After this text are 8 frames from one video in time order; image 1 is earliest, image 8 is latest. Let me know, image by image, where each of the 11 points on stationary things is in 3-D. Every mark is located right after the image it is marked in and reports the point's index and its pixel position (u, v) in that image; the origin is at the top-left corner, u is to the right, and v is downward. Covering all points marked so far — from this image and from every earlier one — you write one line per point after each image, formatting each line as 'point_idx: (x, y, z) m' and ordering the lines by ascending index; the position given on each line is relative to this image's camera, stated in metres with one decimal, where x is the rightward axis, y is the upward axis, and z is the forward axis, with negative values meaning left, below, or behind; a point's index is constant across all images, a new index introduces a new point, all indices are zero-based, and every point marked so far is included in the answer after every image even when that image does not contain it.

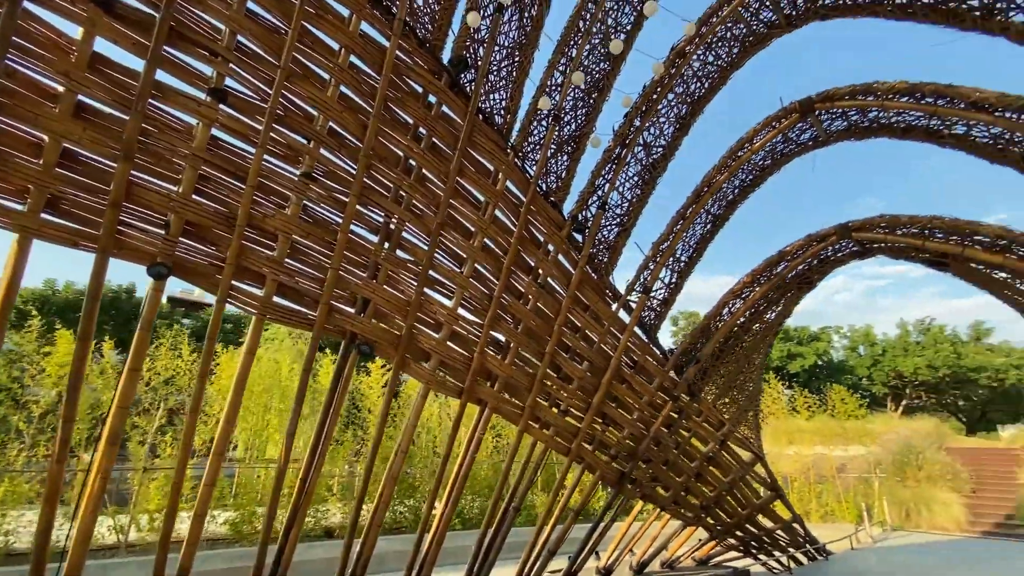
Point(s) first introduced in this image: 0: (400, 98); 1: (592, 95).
0: (-0.9, +1.5, +3.8) m
1: (+0.8, +1.8, +4.4) m
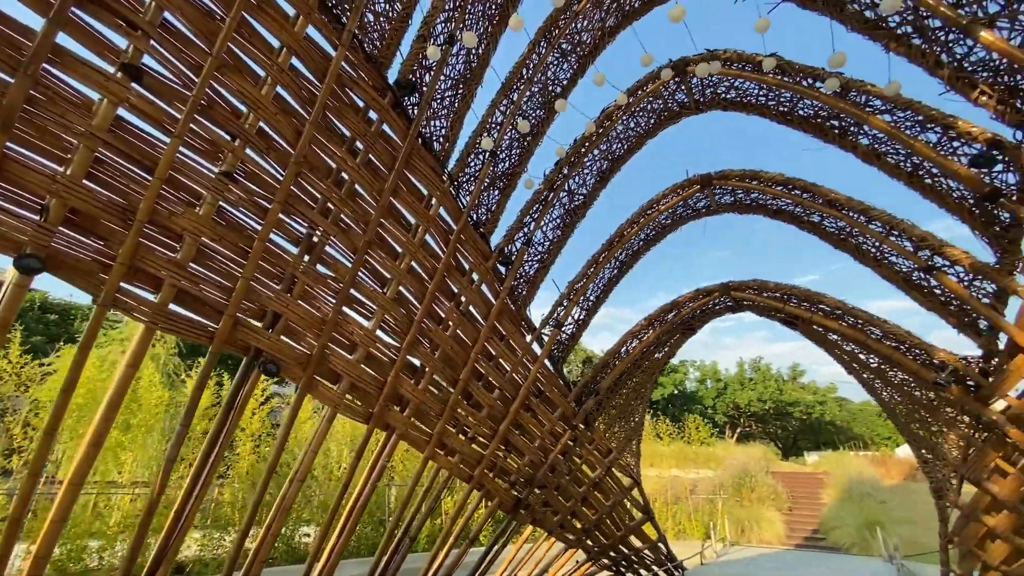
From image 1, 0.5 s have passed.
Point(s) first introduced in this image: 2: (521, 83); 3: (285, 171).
0: (-1.3, +1.4, +3.7) m
1: (+0.2, +1.4, +4.6) m
2: (+0.1, +1.9, +4.5) m
3: (-1.7, +0.8, +3.4) m
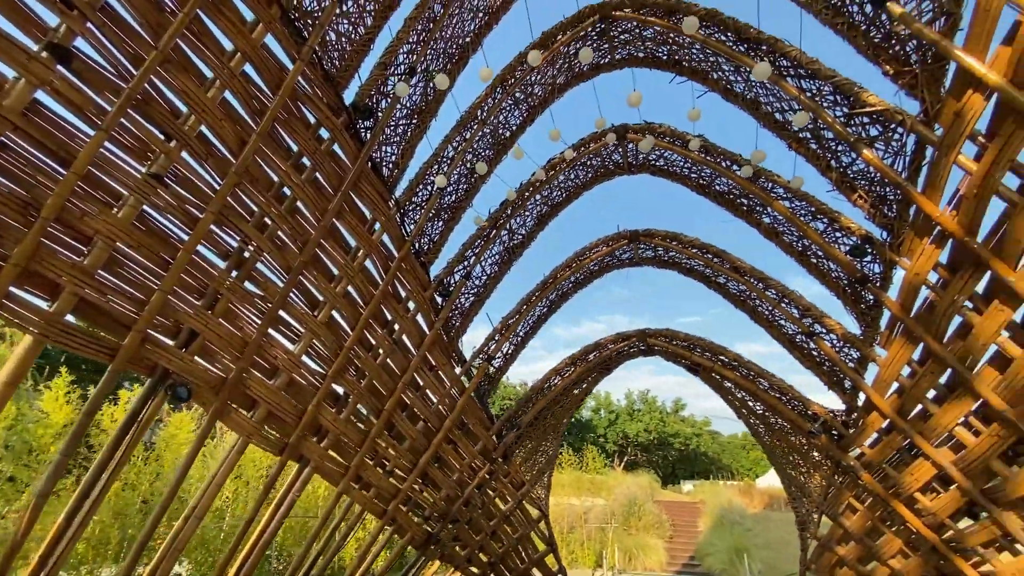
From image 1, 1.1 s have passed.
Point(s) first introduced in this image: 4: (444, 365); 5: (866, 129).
0: (-1.6, +1.2, +3.5) m
1: (-0.4, +1.1, +4.8) m
2: (-0.3, +1.6, +4.6) m
3: (-2.0, +0.7, +3.2) m
4: (-0.7, -0.8, +4.8) m
5: (+2.5, +1.1, +3.4) m
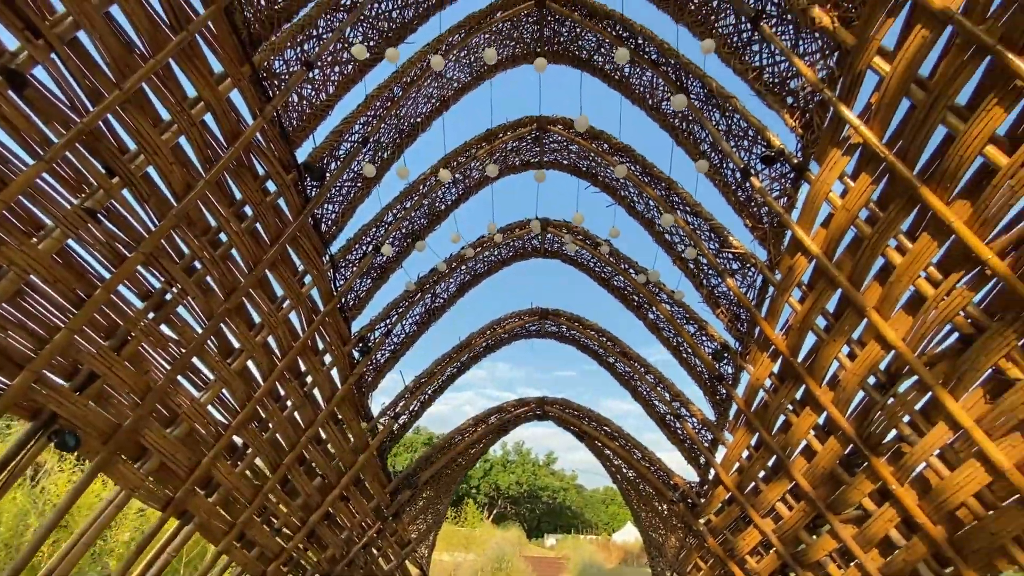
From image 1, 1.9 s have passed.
0: (-2.0, +0.8, +3.6) m
1: (-1.1, +0.5, +5.0) m
2: (-1.0, +1.0, +4.9) m
3: (-2.3, +0.4, +3.1) m
4: (-1.6, -1.3, +4.8) m
5: (+2.0, +0.2, +4.4) m
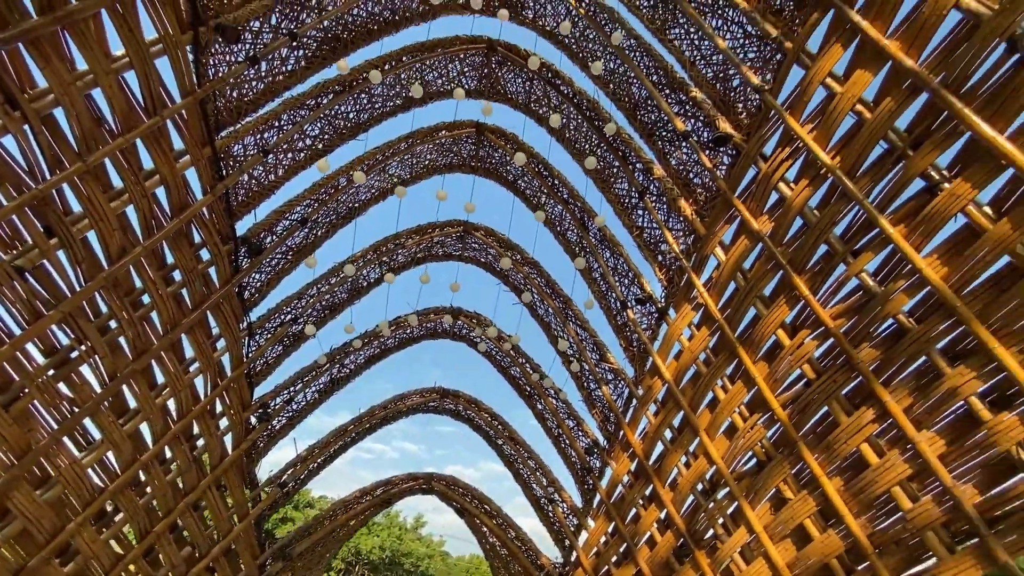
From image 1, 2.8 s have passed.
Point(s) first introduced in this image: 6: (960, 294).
0: (-2.6, +0.4, +3.7) m
1: (-2.1, -0.3, +5.3) m
2: (-1.9, +0.2, +5.3) m
3: (-2.8, 0.0, +3.2) m
4: (-2.8, -2.0, +4.8) m
5: (+1.0, -0.9, +5.2) m
6: (+2.6, 0.0, +2.7) m
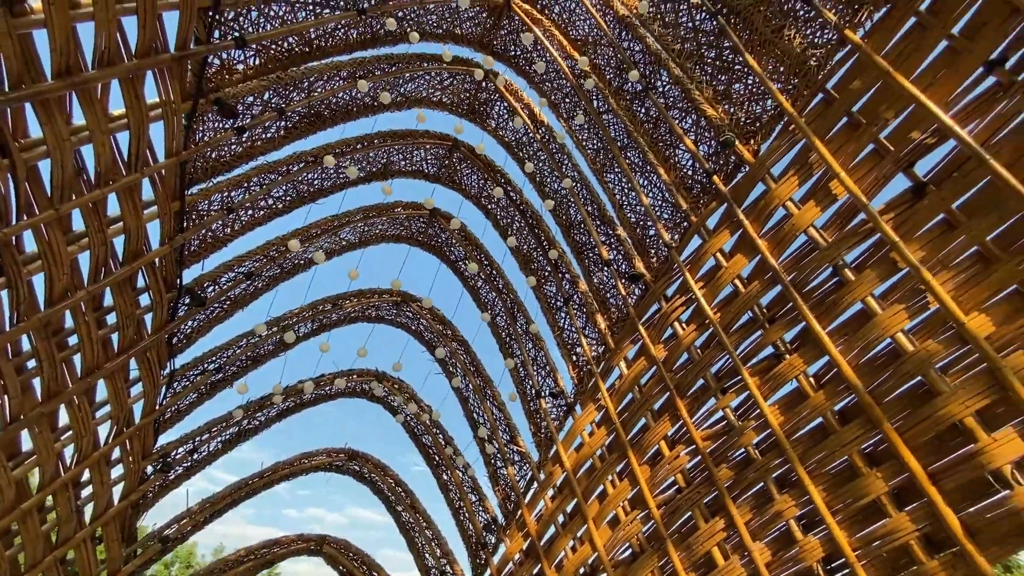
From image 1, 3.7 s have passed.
0: (-3.0, 0.0, +3.7) m
1: (-2.9, -0.8, +5.3) m
2: (-2.7, -0.4, +5.3) m
3: (-3.2, -0.2, +3.1) m
4: (-3.7, -2.3, +4.4) m
5: (0.0, -2.0, +5.7) m
6: (+2.1, -1.2, +3.7) m
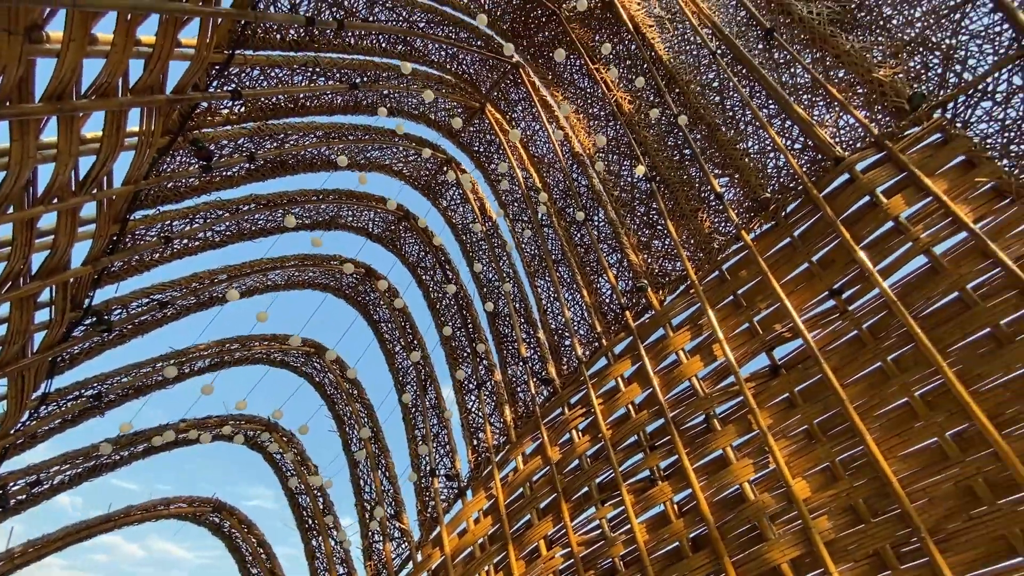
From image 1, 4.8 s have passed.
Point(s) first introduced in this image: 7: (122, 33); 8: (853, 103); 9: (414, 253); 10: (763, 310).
0: (-3.5, -0.1, +3.4) m
1: (-3.9, -1.1, +4.9) m
2: (-3.6, -0.7, +5.0) m
3: (-3.6, -0.2, +2.8) m
4: (-4.8, -2.3, +3.7) m
5: (-1.4, -2.9, +5.7) m
6: (+1.2, -2.4, +4.2) m
7: (-2.3, +1.5, +2.8) m
8: (+3.1, +1.7, +4.3) m
9: (-1.4, +0.5, +6.7) m
10: (+2.3, -0.2, +4.3) m
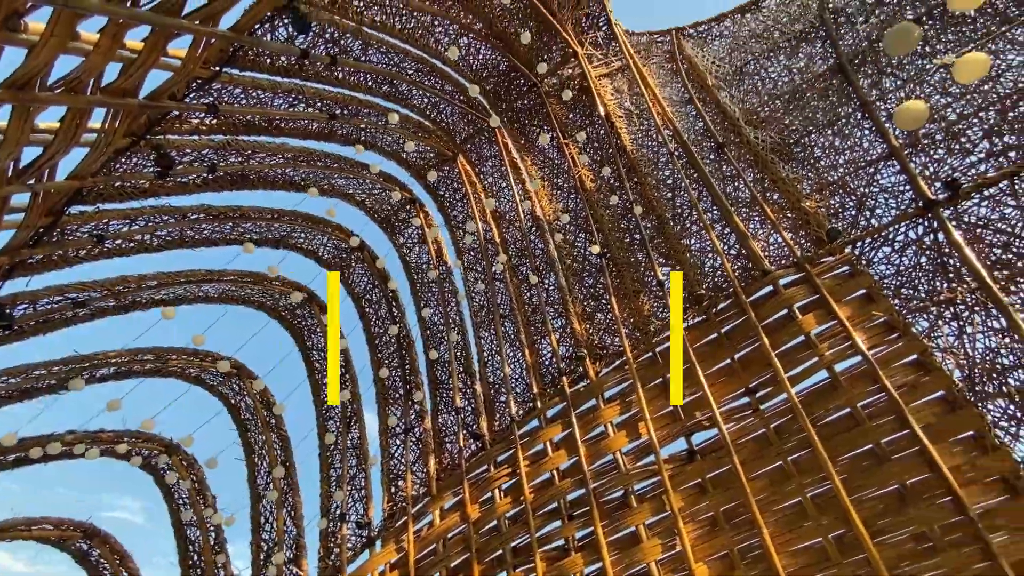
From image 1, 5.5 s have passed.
0: (-3.8, 0.0, +3.0) m
1: (-4.5, -1.0, +4.3) m
2: (-4.2, -0.7, +4.6) m
3: (-3.8, -0.1, +2.4) m
4: (-5.4, -2.0, +3.0) m
5: (-2.5, -3.2, +5.3) m
6: (+0.4, -3.0, +4.2) m
7: (-2.3, +1.4, +2.7) m
8: (+2.8, +0.7, +4.9) m
9: (-2.1, +0.1, +6.6) m
10: (+1.7, -1.1, +4.7) m
